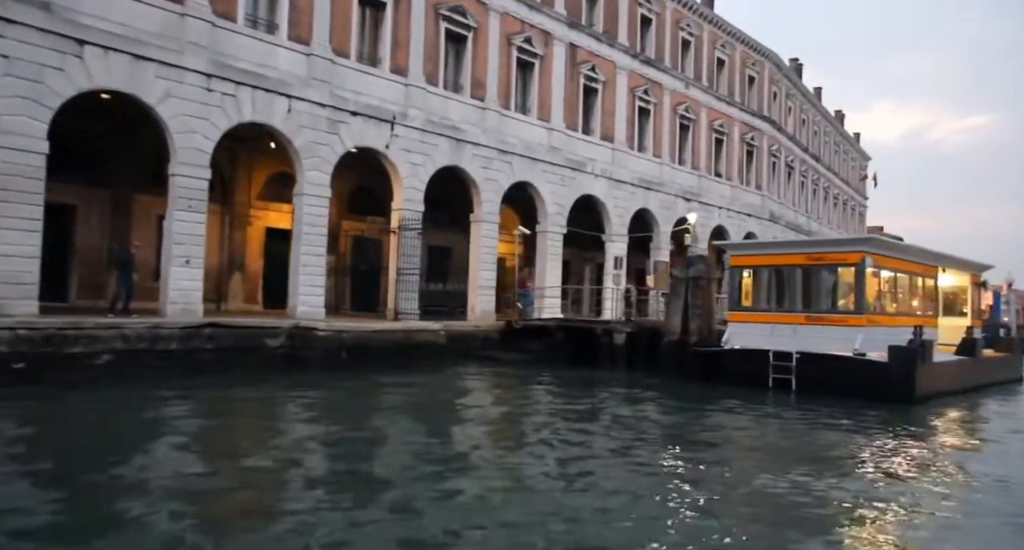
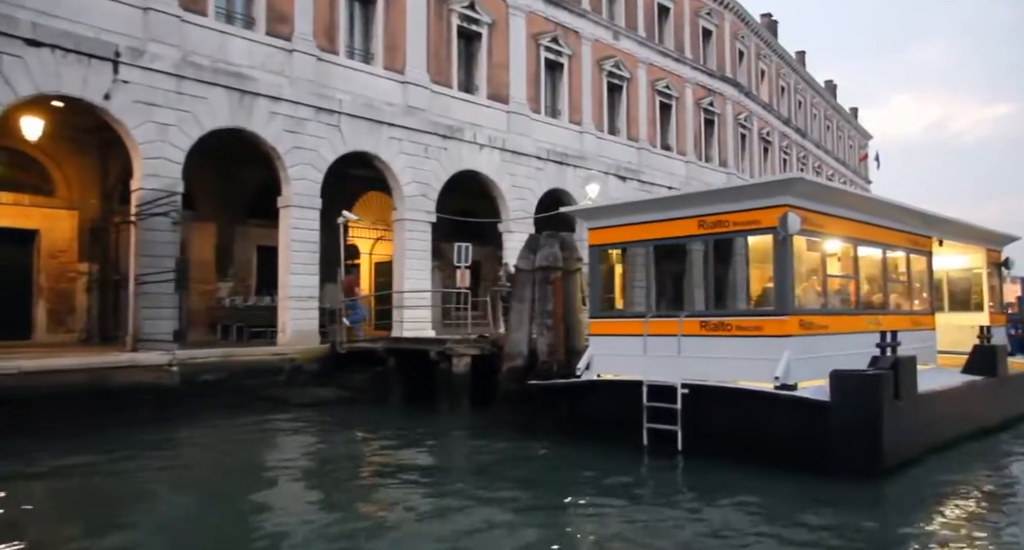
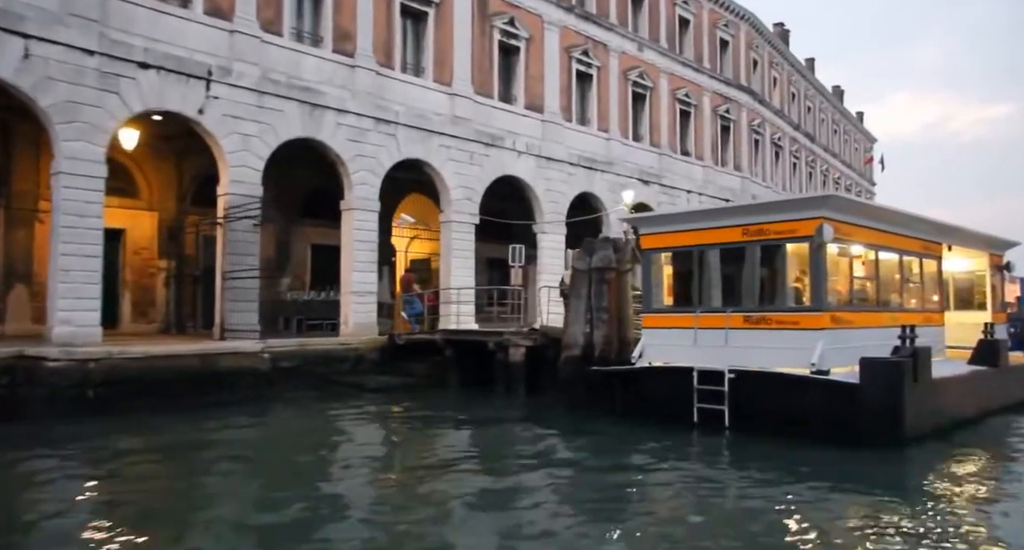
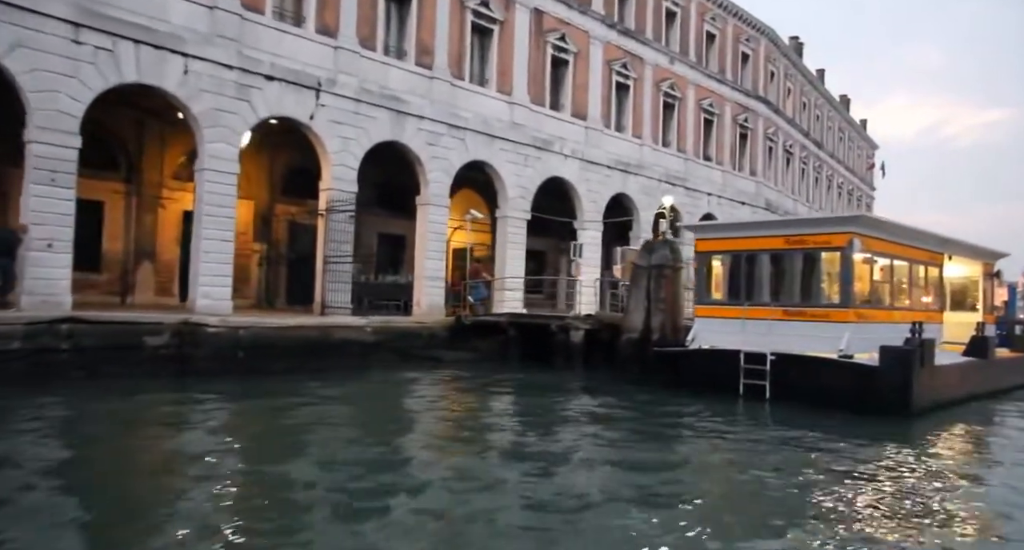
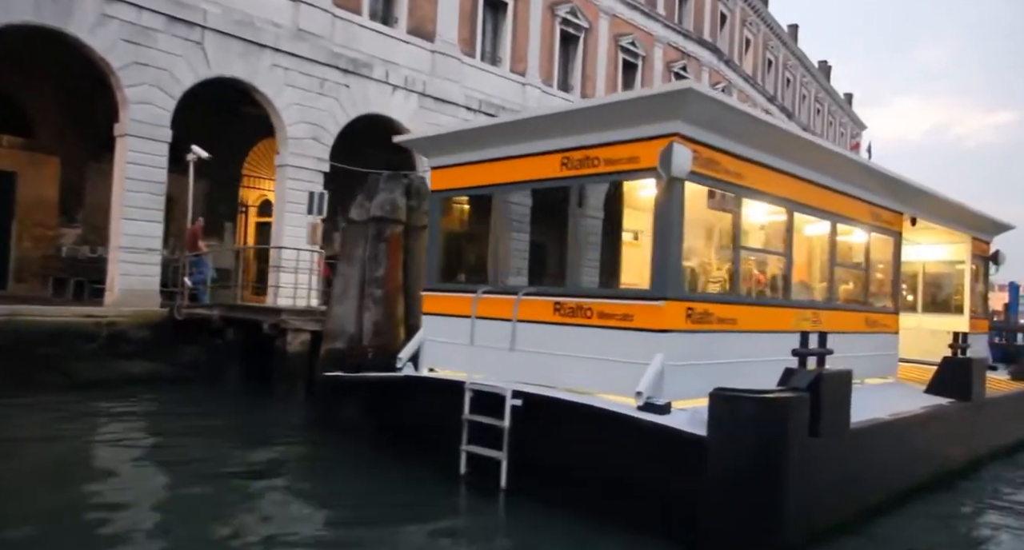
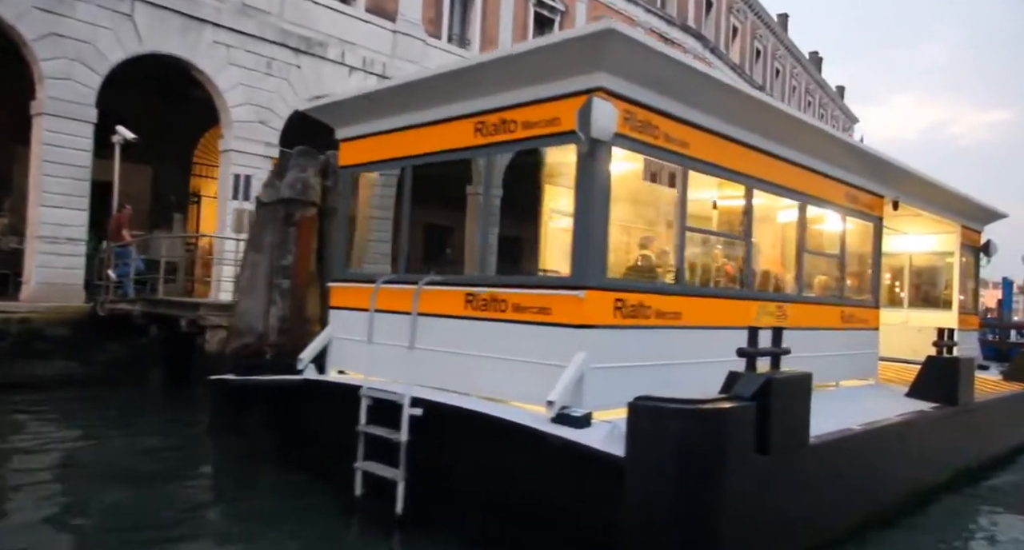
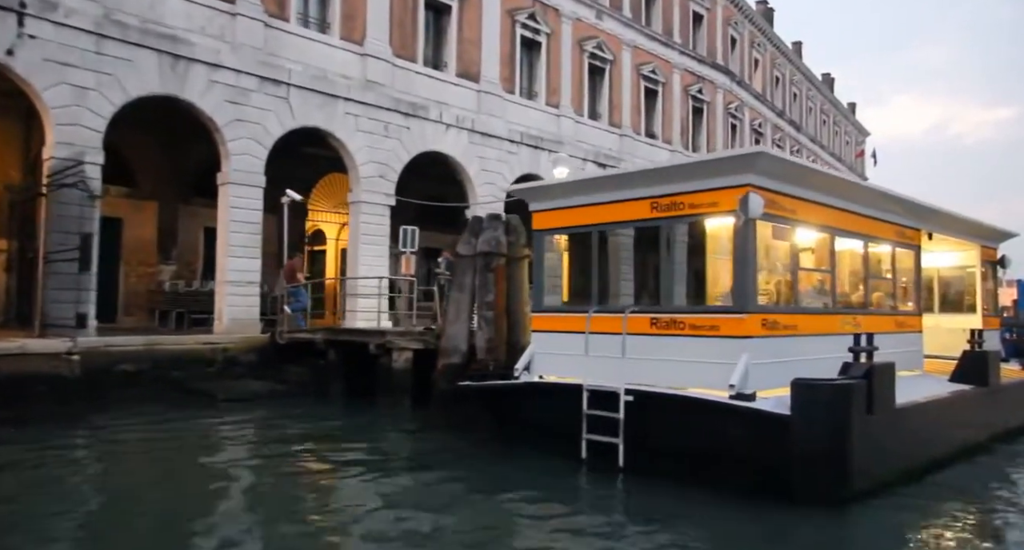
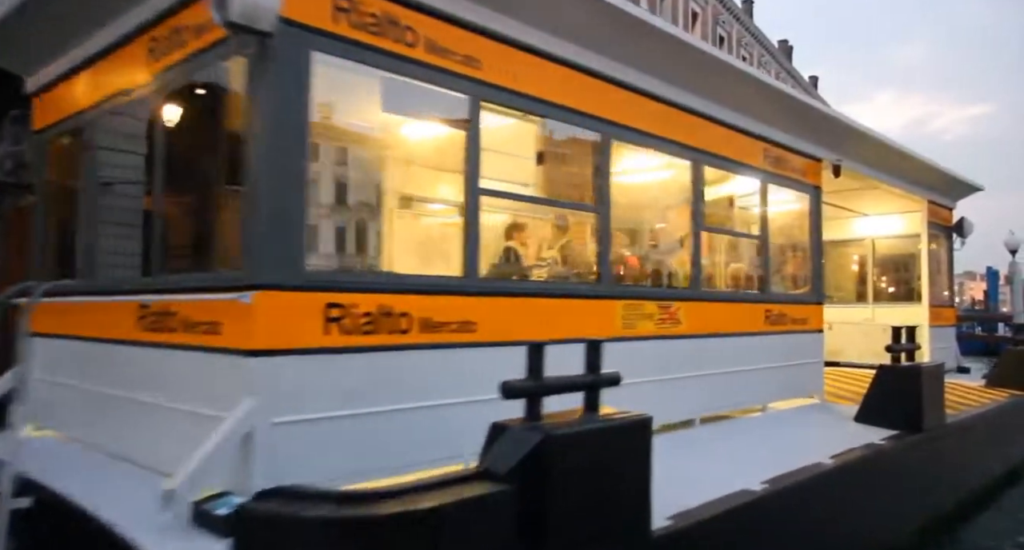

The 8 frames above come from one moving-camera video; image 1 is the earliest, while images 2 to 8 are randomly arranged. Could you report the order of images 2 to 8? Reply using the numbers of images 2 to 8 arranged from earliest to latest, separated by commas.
4, 3, 2, 7, 5, 6, 8
